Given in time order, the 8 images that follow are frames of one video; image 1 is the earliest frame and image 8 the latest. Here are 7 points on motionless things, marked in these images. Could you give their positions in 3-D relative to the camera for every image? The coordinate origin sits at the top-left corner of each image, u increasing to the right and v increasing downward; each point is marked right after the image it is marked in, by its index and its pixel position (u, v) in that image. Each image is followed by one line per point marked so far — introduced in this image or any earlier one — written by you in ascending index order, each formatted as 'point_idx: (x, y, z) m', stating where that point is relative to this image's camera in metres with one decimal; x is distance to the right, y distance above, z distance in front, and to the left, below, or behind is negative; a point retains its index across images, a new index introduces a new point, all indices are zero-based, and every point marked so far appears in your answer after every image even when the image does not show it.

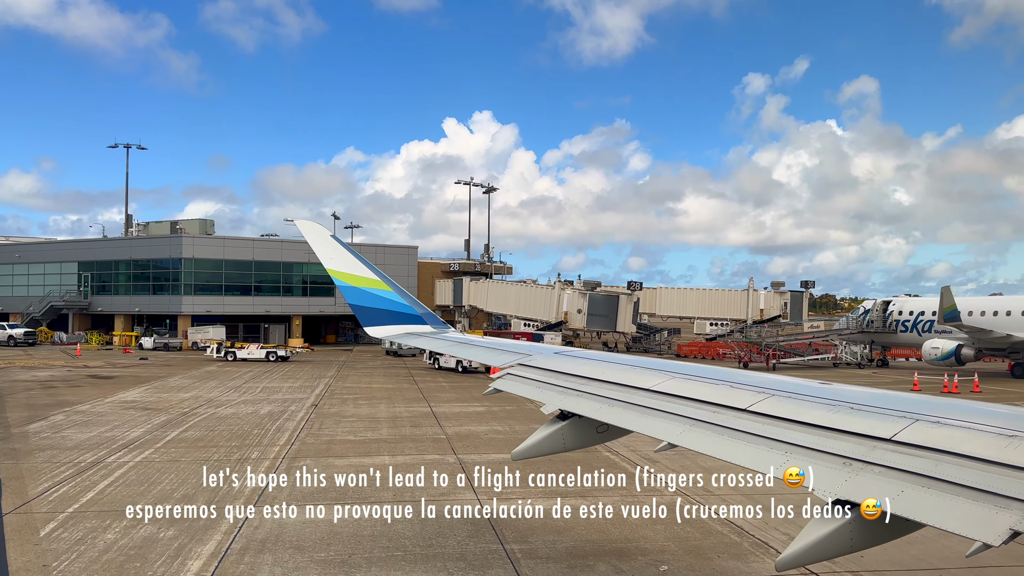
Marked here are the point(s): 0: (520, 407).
0: (+0.2, -2.6, +17.5) m
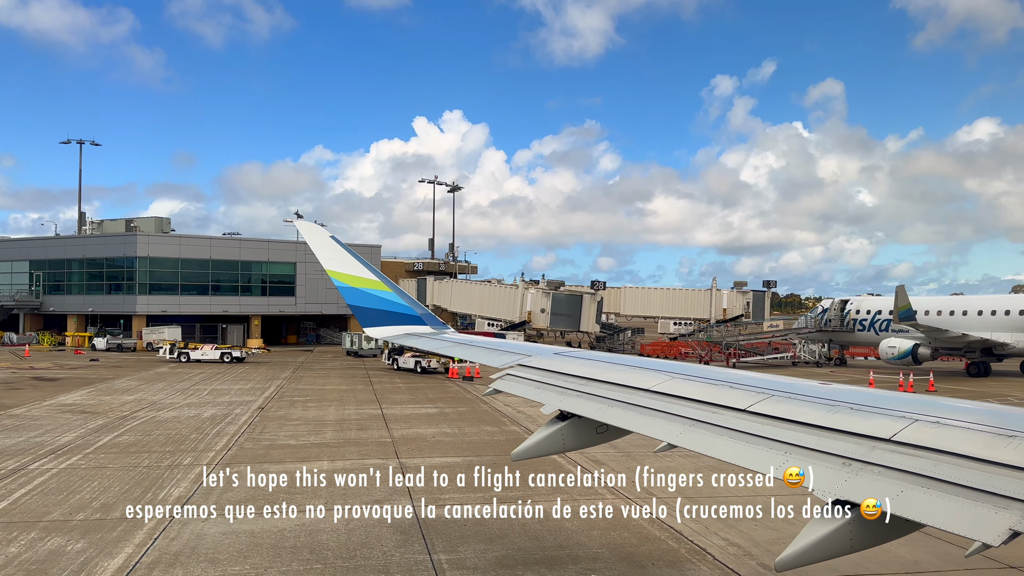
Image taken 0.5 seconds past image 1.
0: (-0.9, -2.6, +17.2) m
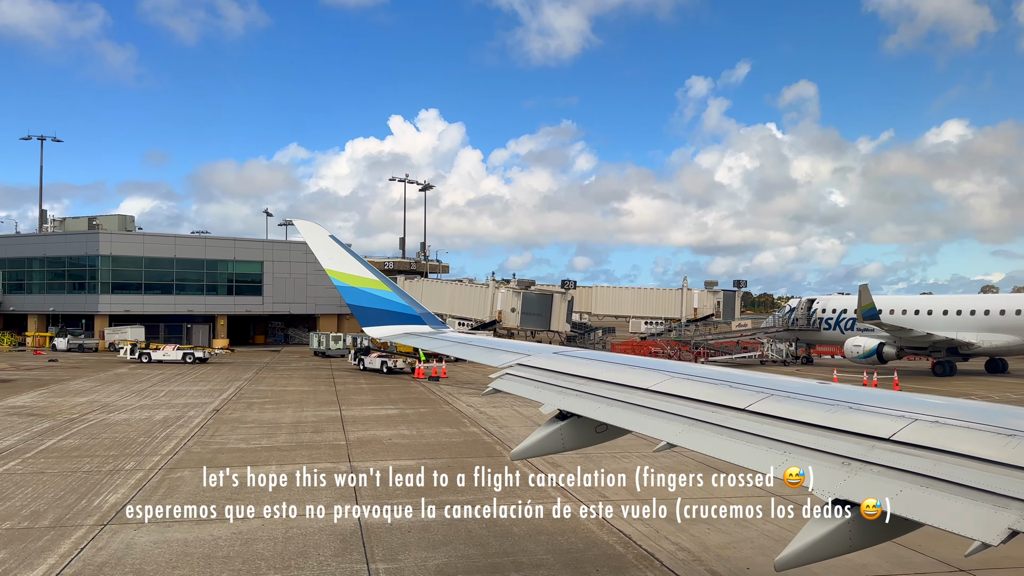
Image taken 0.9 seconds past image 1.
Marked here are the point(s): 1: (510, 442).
0: (-1.7, -2.6, +16.9) m
1: (0.0, -2.5, +13.0) m
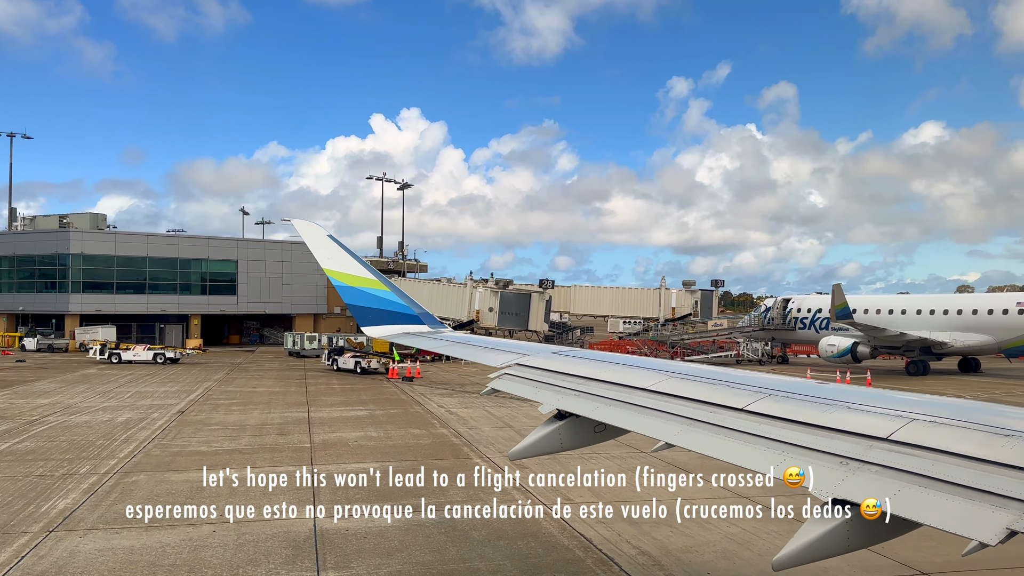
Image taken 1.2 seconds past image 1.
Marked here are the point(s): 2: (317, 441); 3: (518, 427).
0: (-2.3, -2.6, +16.6) m
1: (-0.5, -2.5, +12.8) m
2: (-3.2, -2.5, +13.2) m
3: (+0.1, -2.5, +14.4) m
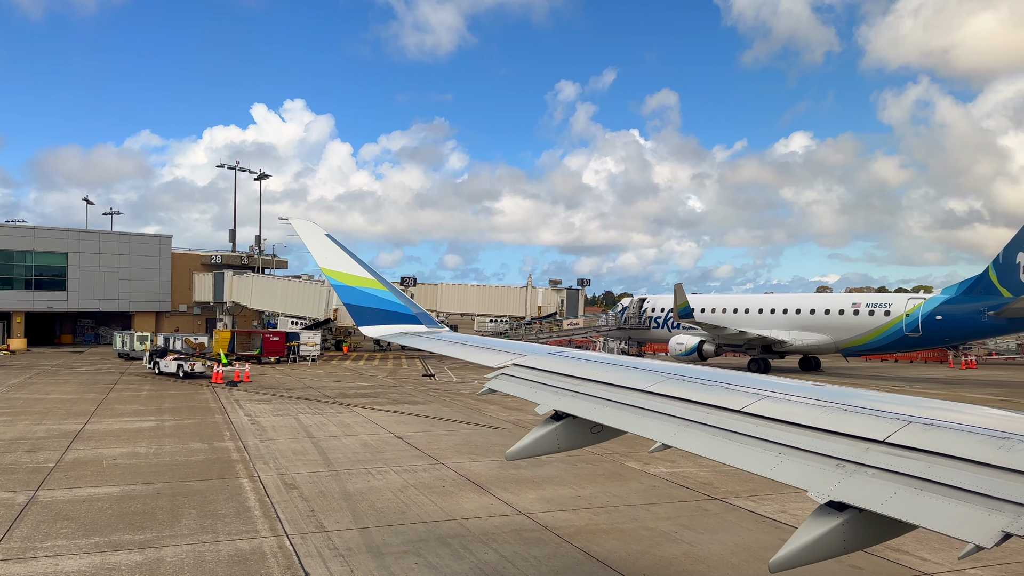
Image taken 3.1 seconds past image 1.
0: (-5.9, -2.5, +14.9) m
1: (-3.6, -2.4, +11.4) m
2: (-6.3, -2.4, +11.4) m
3: (-3.2, -2.4, +13.1) m
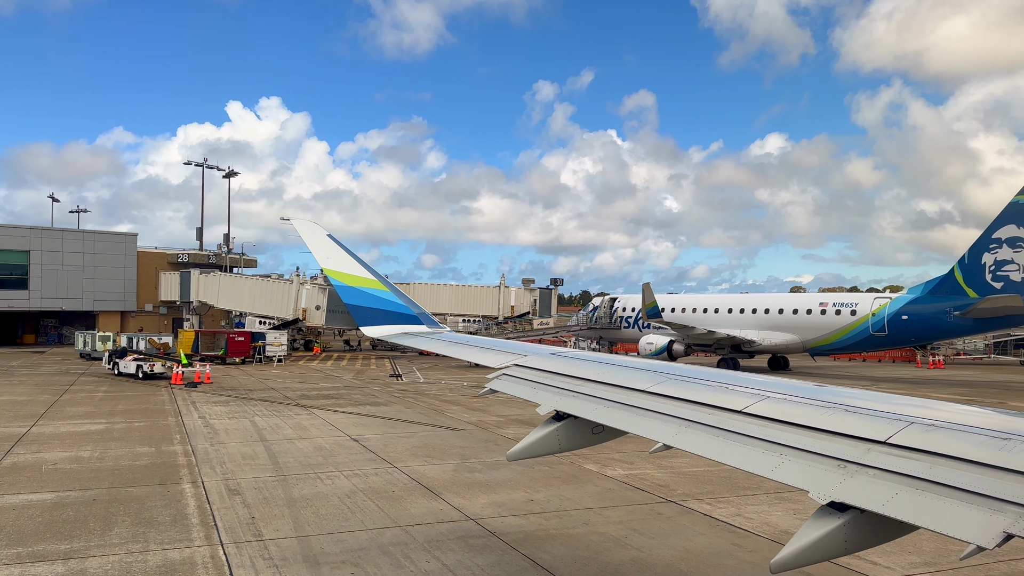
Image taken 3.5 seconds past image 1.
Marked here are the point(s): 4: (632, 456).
0: (-6.6, -2.4, +14.5) m
1: (-4.2, -2.4, +11.0) m
2: (-6.9, -2.4, +10.9) m
3: (-3.8, -2.4, +12.7) m
4: (+1.7, -2.4, +11.2) m
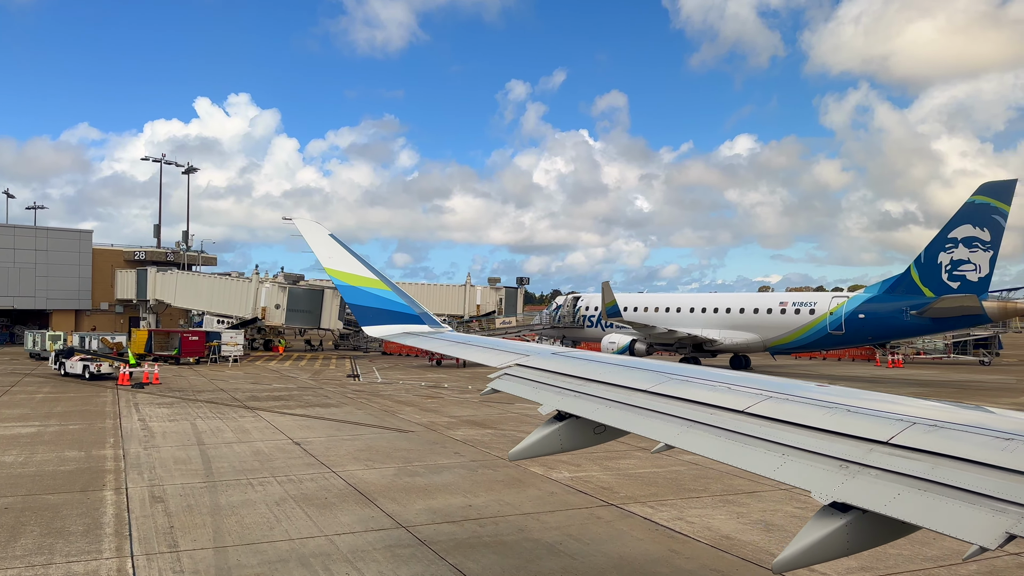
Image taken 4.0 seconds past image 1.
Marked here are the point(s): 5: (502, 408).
0: (-7.4, -2.4, +14.0) m
1: (-5.0, -2.4, +10.5) m
2: (-7.7, -2.4, +10.4) m
3: (-4.7, -2.3, +12.3) m
4: (+0.9, -2.3, +10.9) m
5: (-0.2, -2.4, +15.7) m
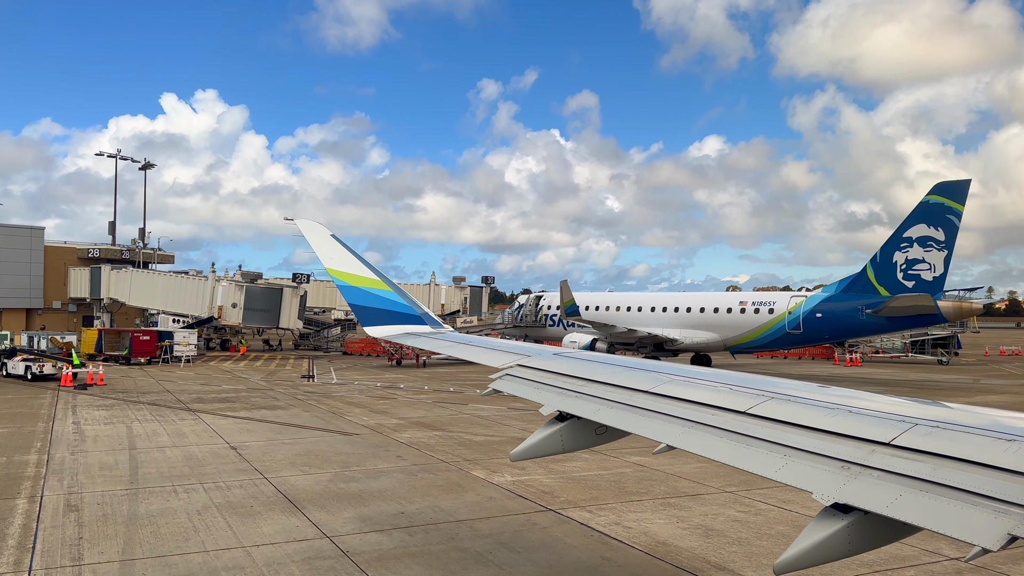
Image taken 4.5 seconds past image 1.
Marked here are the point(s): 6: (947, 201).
0: (-8.3, -2.4, +13.4) m
1: (-5.7, -2.3, +10.0) m
2: (-8.4, -2.3, +9.8) m
3: (-5.5, -2.3, +11.8) m
4: (+0.2, -2.3, +10.6) m
5: (-1.1, -2.4, +15.4) m
6: (+9.8, +1.9, +17.9) m
